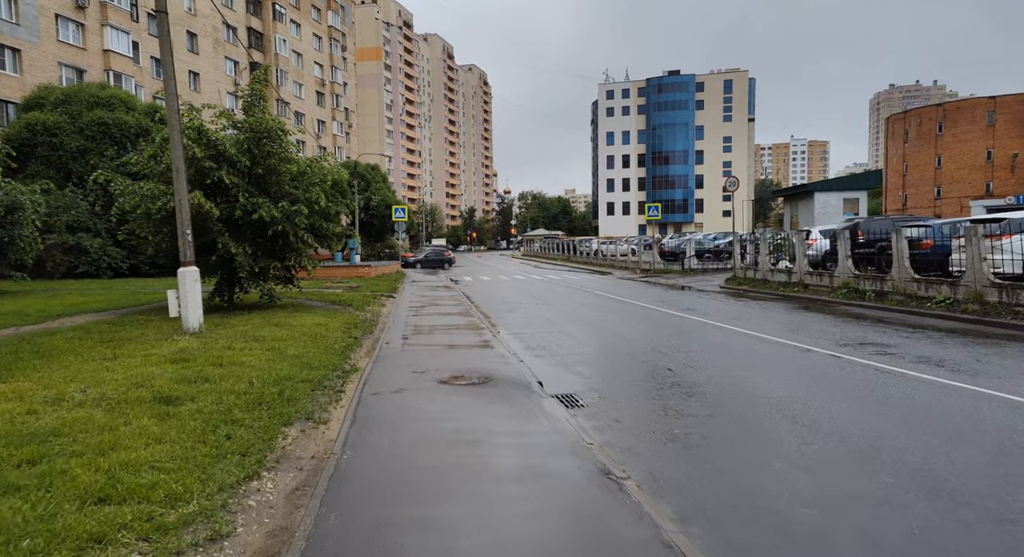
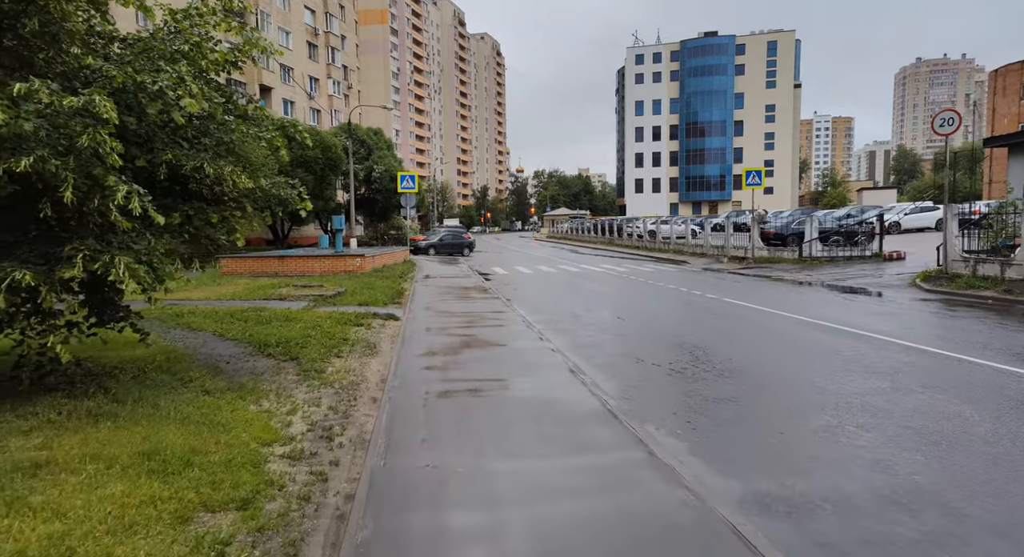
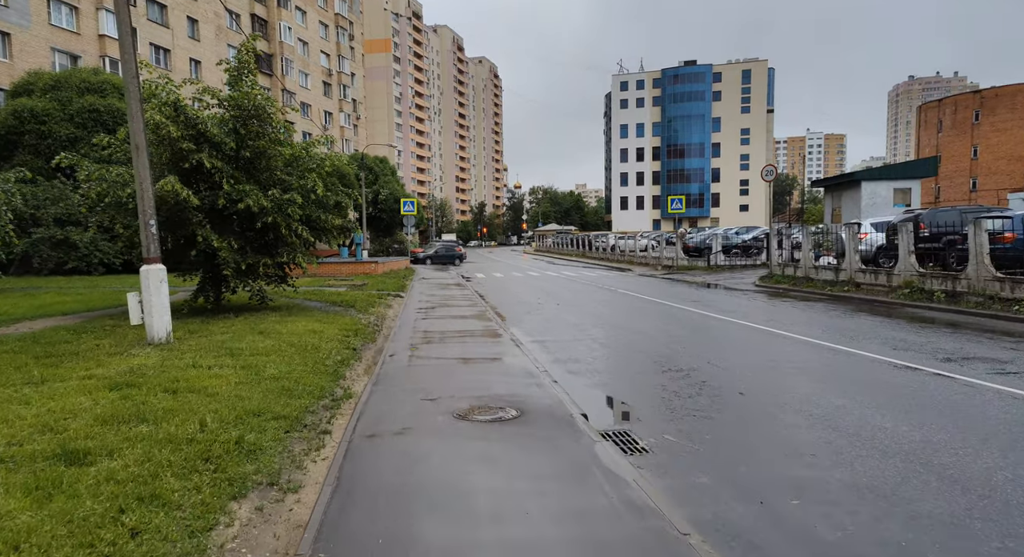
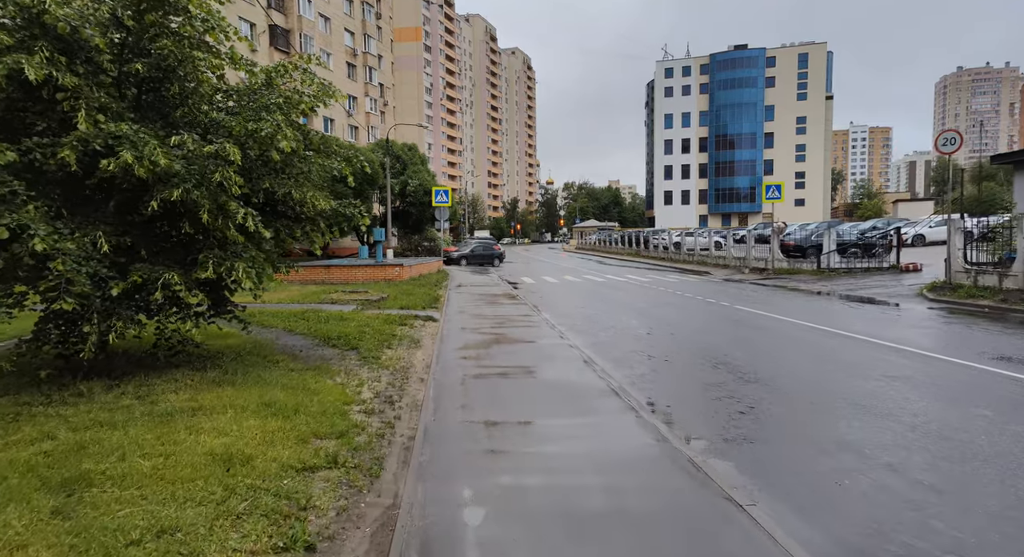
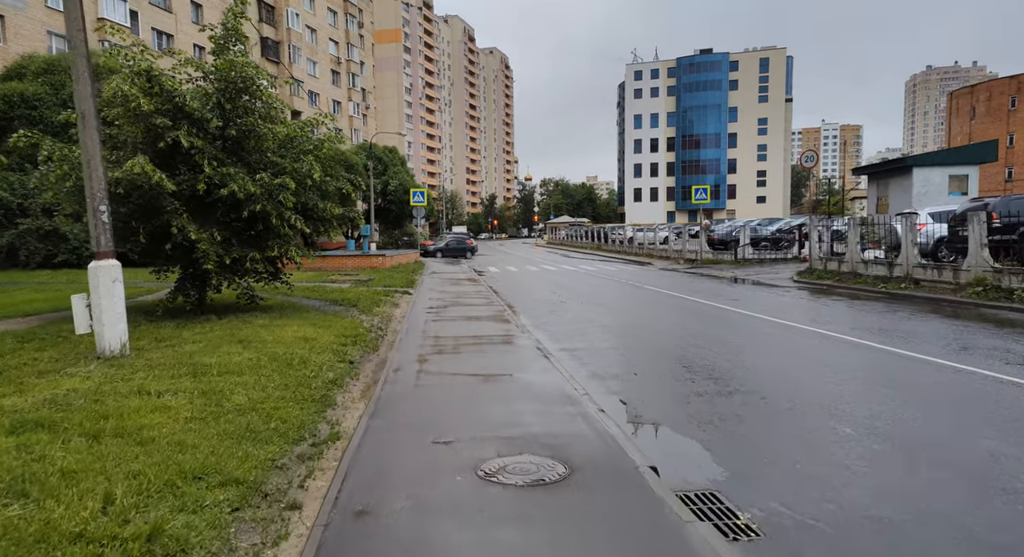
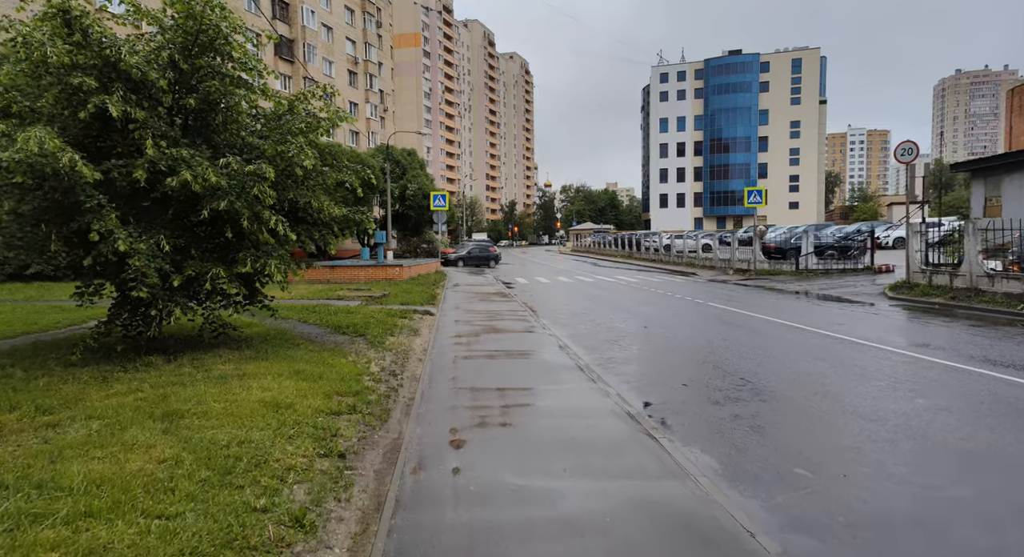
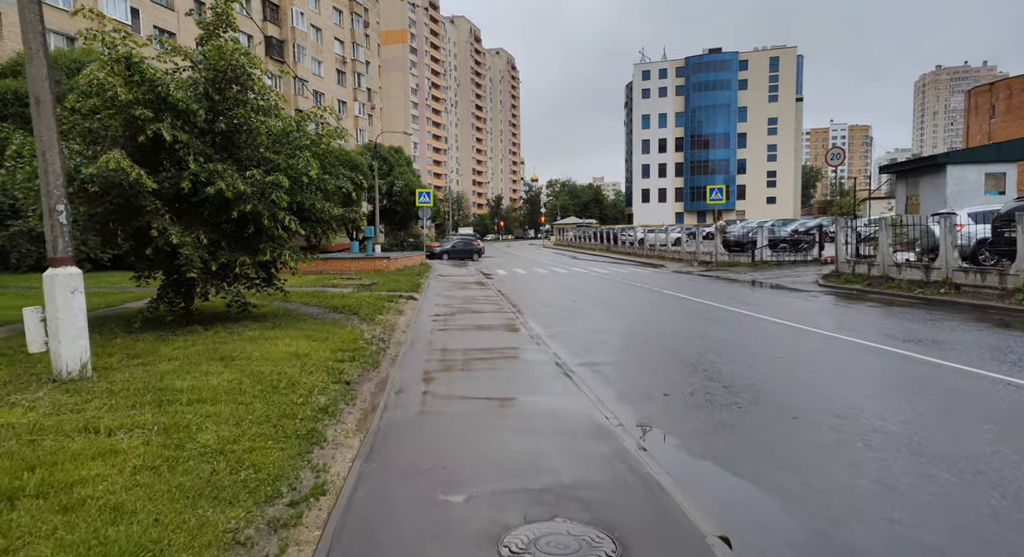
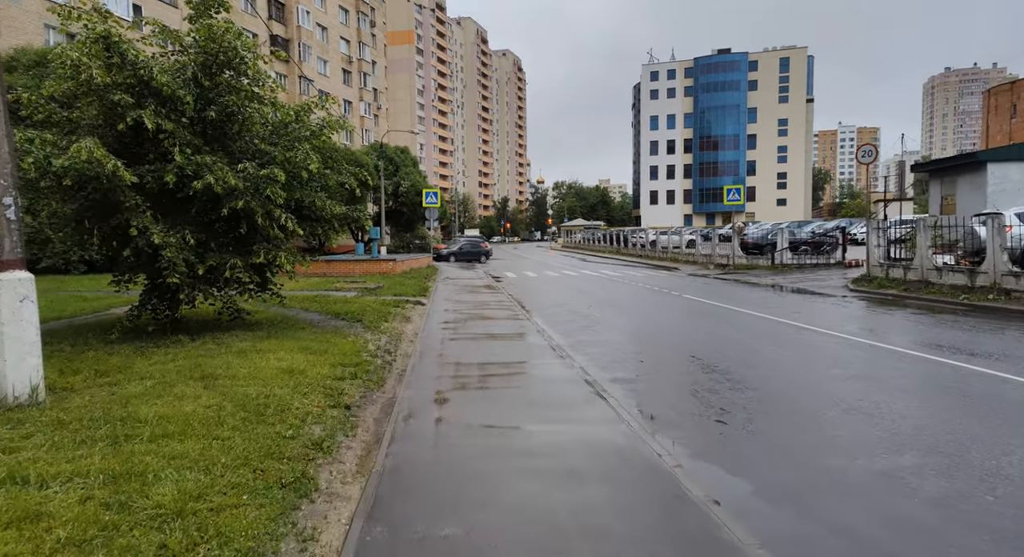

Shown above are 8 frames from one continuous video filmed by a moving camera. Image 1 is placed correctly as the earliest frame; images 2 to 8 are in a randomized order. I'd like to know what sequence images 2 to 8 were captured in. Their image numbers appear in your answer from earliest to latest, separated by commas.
3, 5, 7, 8, 6, 4, 2
